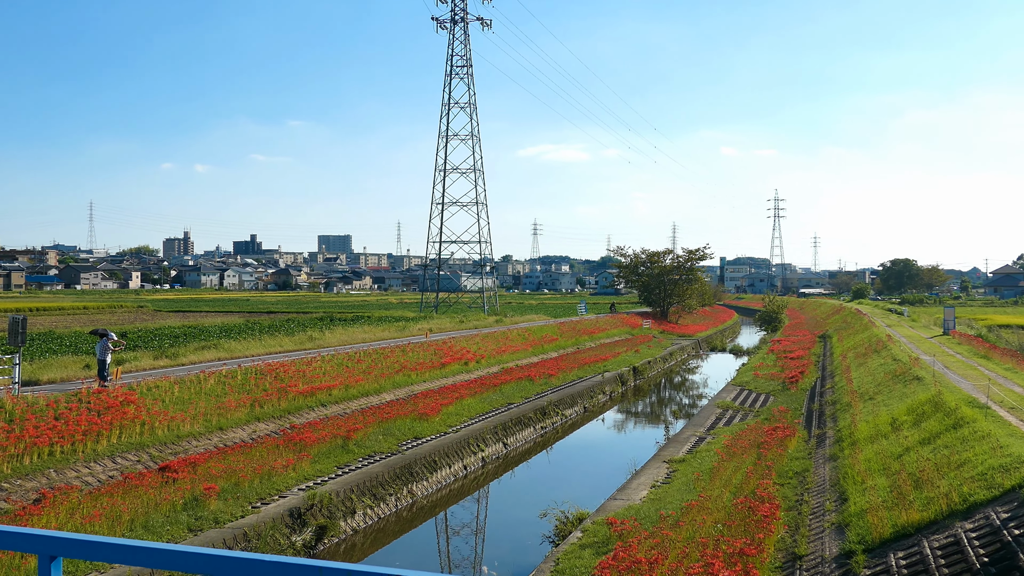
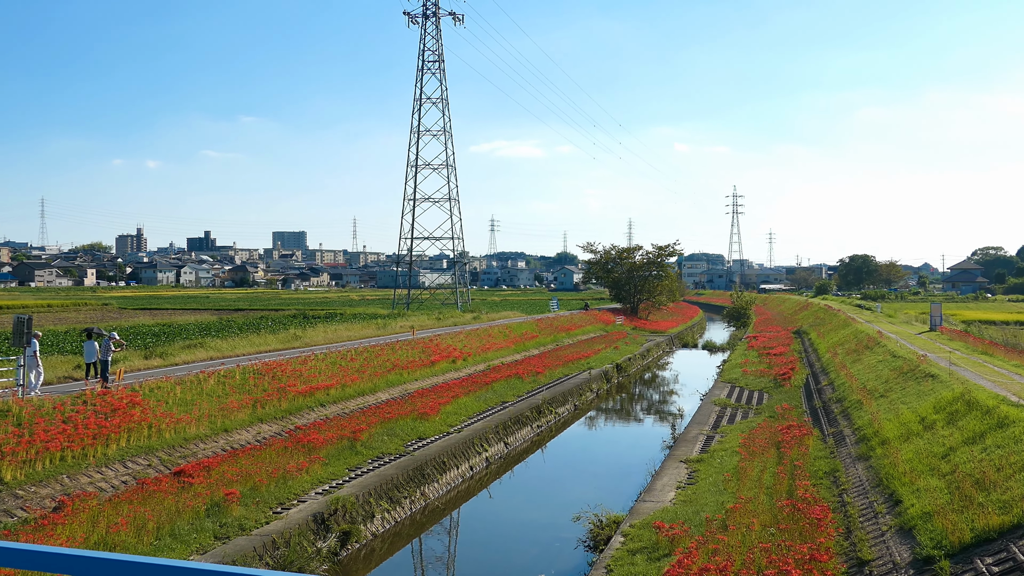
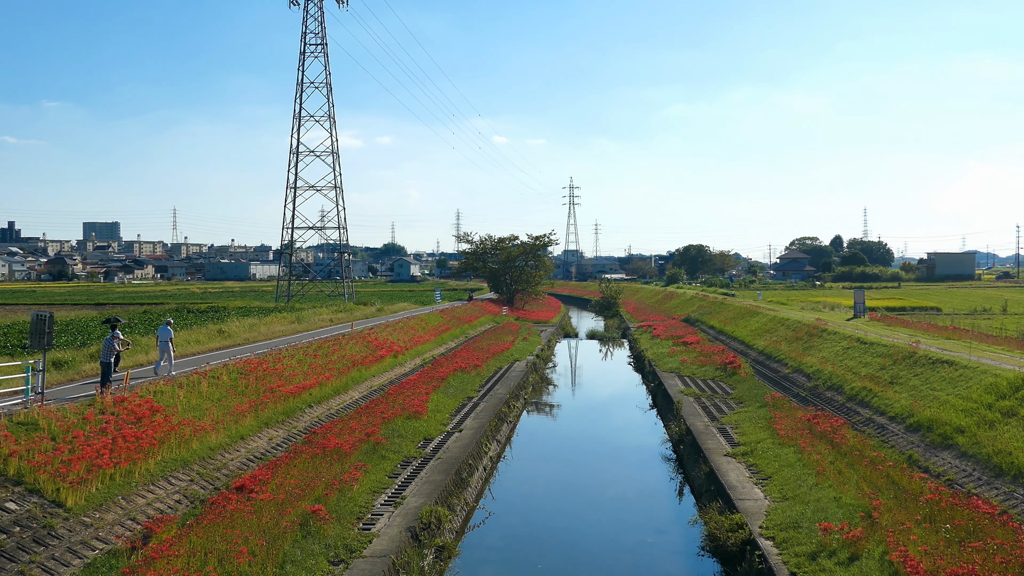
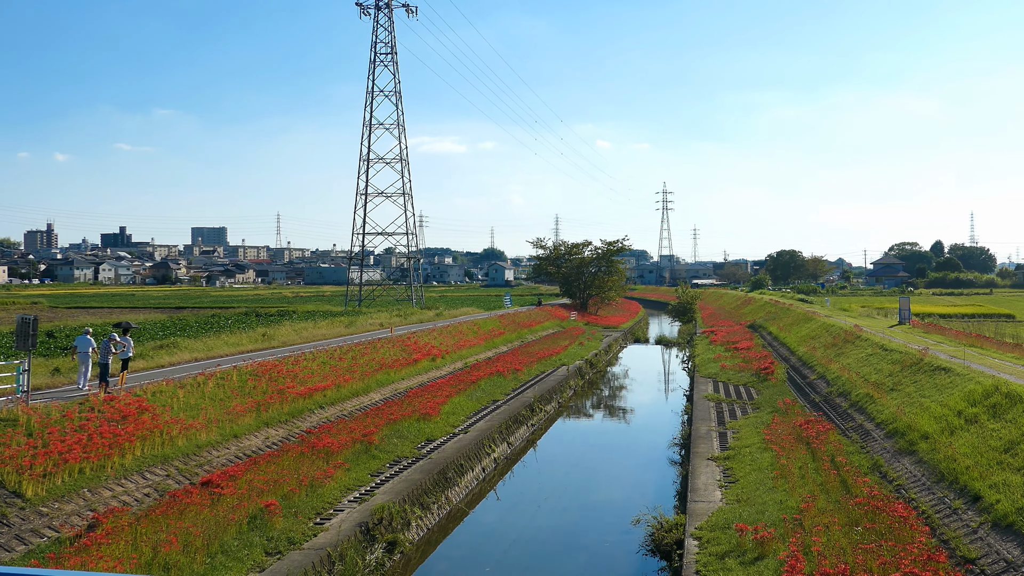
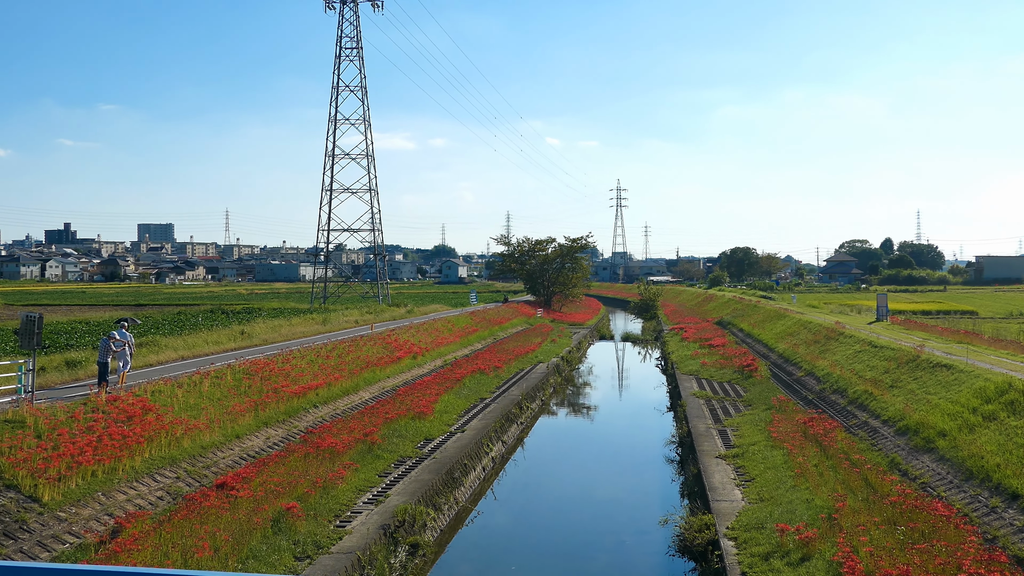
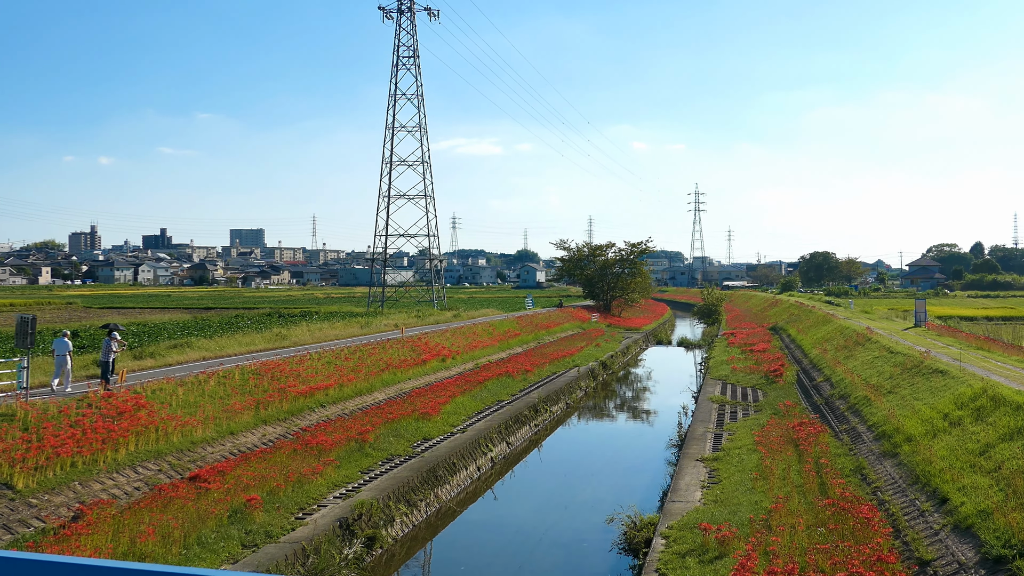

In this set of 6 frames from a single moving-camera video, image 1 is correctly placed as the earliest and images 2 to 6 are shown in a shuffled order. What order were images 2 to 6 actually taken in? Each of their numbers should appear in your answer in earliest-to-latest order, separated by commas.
2, 6, 4, 5, 3
